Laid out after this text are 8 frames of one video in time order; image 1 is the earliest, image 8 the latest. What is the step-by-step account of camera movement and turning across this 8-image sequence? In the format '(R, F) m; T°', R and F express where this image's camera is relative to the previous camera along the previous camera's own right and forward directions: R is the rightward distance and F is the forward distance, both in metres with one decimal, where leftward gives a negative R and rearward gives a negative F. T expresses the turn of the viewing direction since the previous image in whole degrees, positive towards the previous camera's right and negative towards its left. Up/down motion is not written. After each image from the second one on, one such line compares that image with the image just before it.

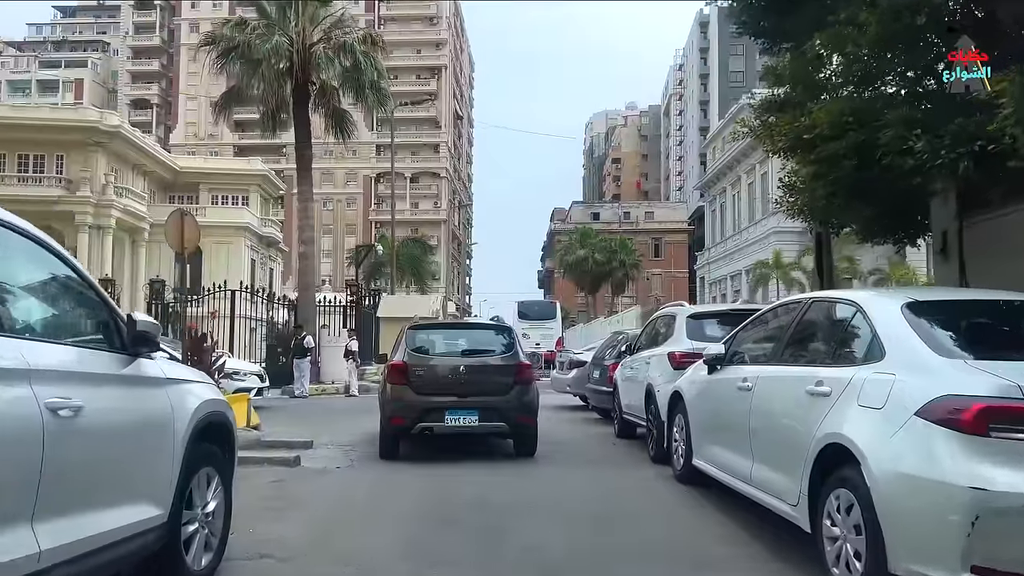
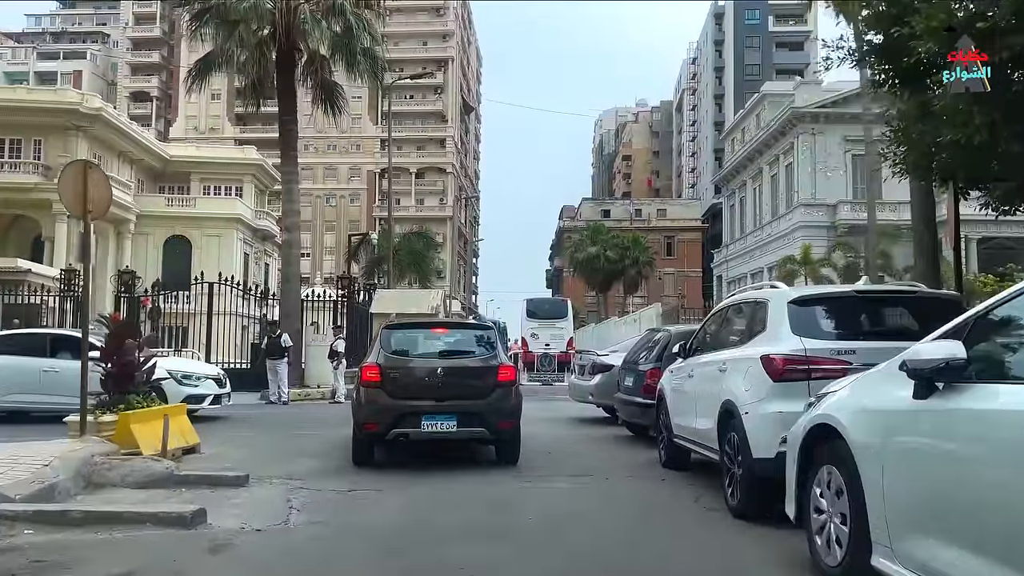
(-0.1, +2.6) m; 0°
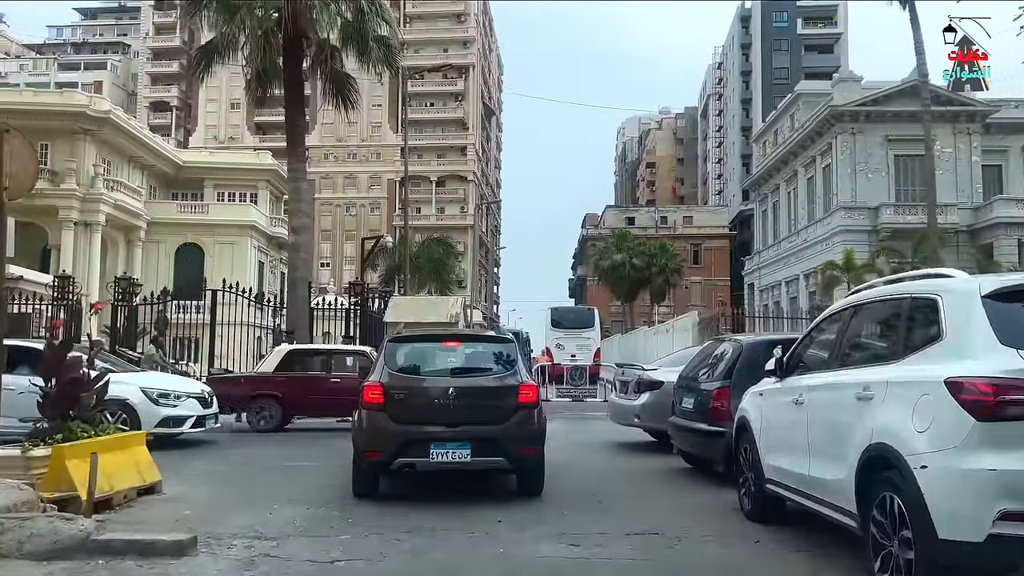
(-0.1, +1.8) m; -2°
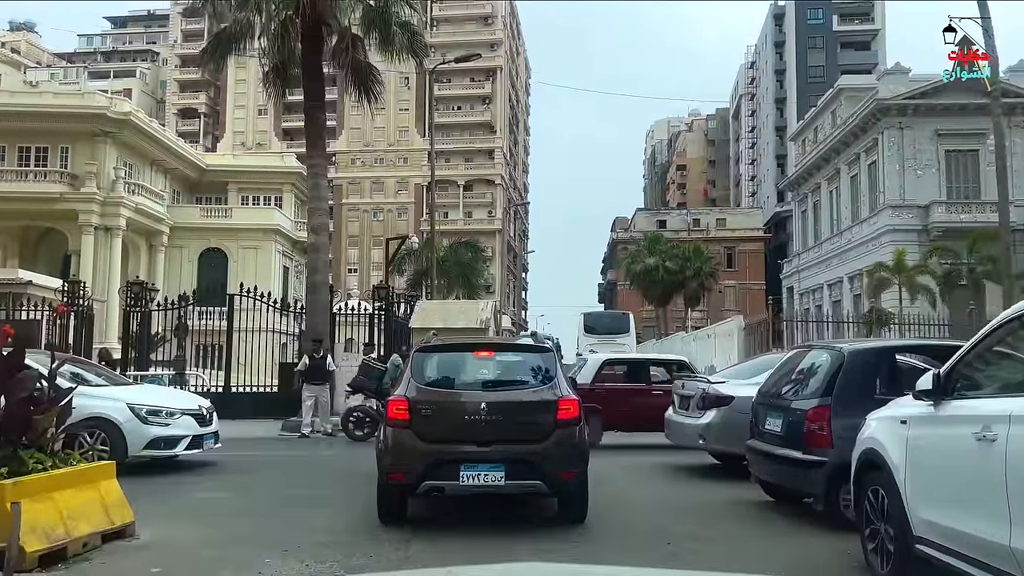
(-0.2, +1.4) m; -2°
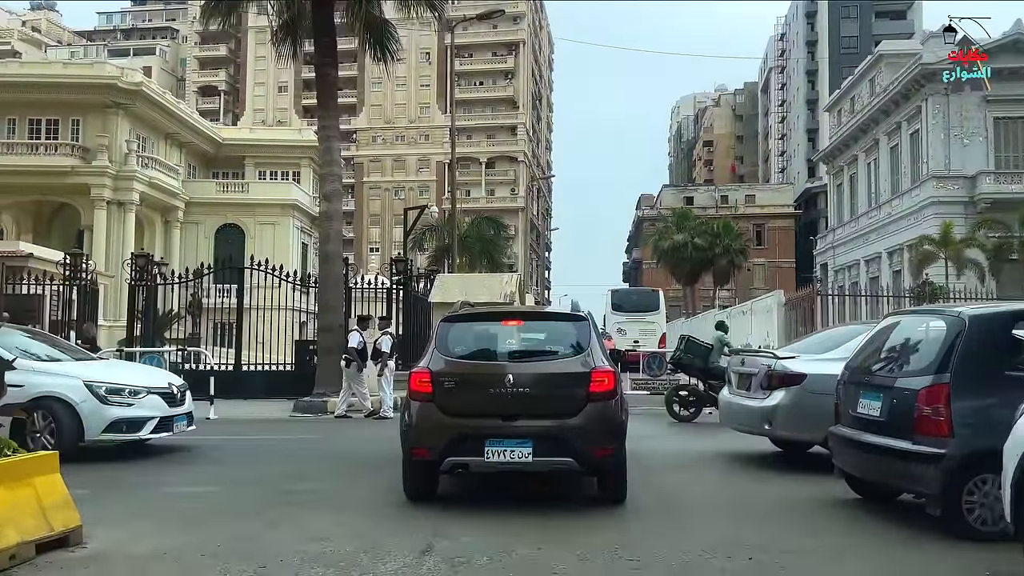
(-0.1, +1.3) m; -2°
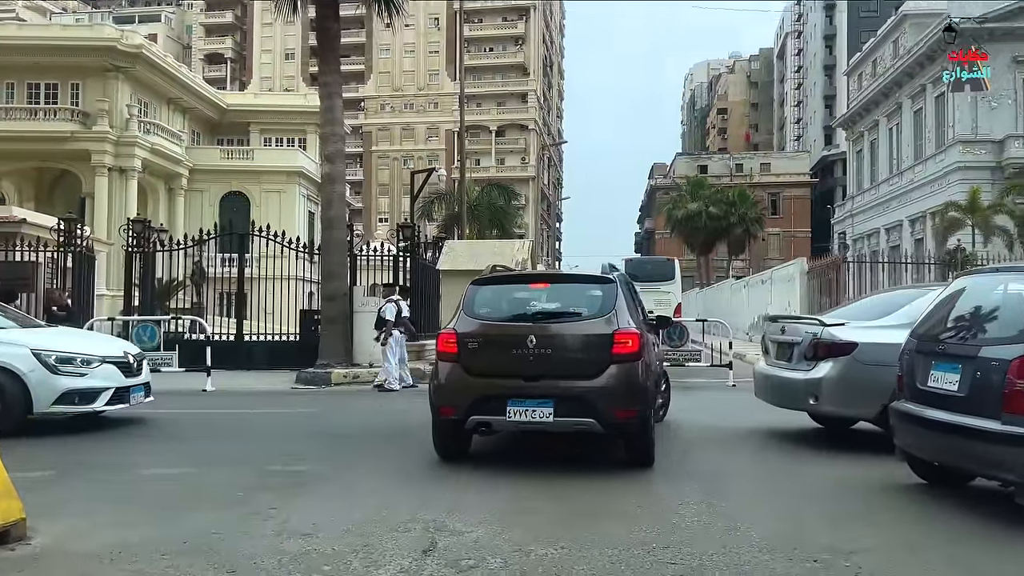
(0.0, +0.8) m; -1°
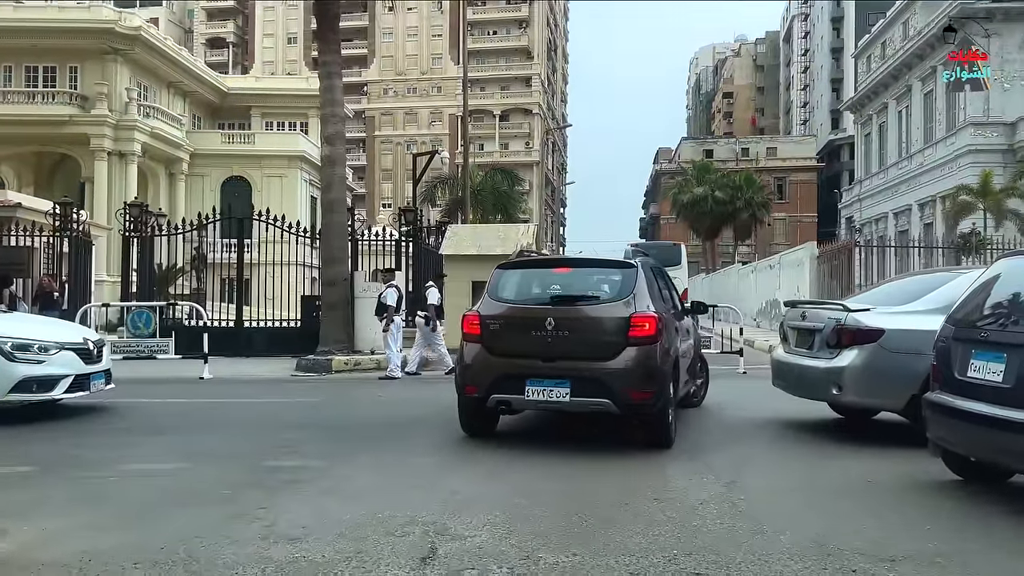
(0.0, +0.4) m; 0°
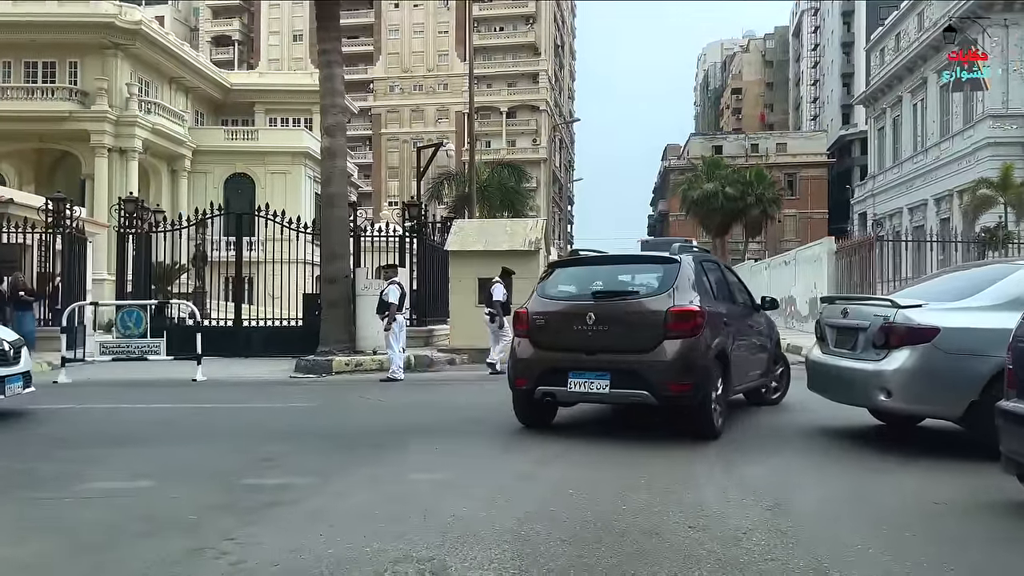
(0.0, +0.6) m; -1°
